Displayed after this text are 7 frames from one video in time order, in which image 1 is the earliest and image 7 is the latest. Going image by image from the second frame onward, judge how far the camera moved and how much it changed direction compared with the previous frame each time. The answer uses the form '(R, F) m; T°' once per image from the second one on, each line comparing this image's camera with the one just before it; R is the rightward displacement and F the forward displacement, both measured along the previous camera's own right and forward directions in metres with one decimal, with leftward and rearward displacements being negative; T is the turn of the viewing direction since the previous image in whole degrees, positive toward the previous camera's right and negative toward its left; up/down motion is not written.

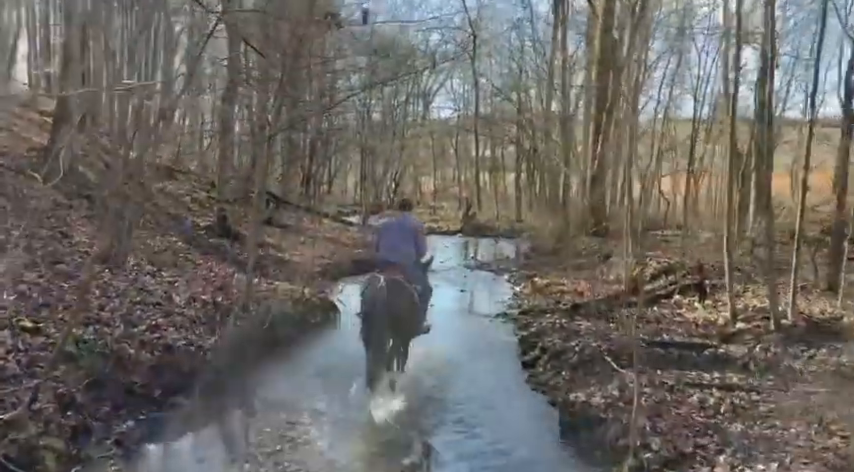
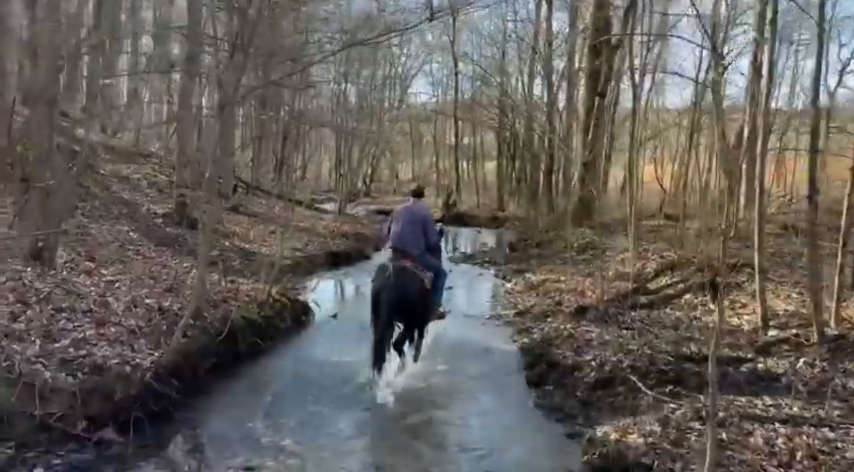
(-0.2, +1.6) m; +2°
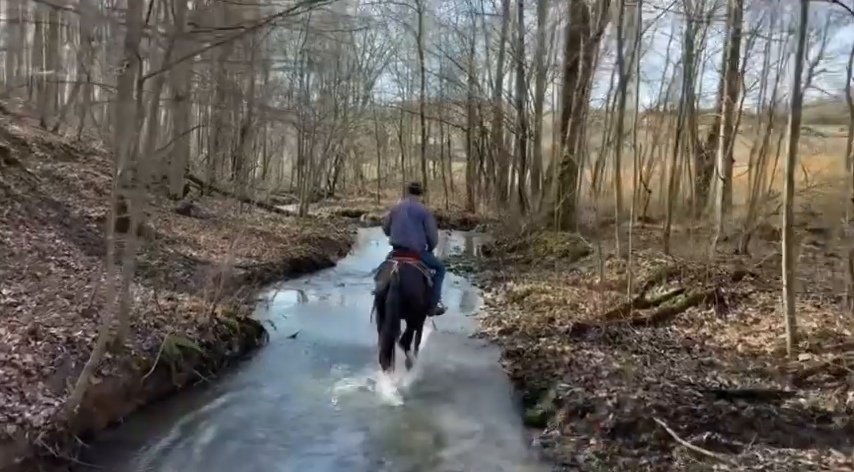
(-0.1, +1.6) m; +3°
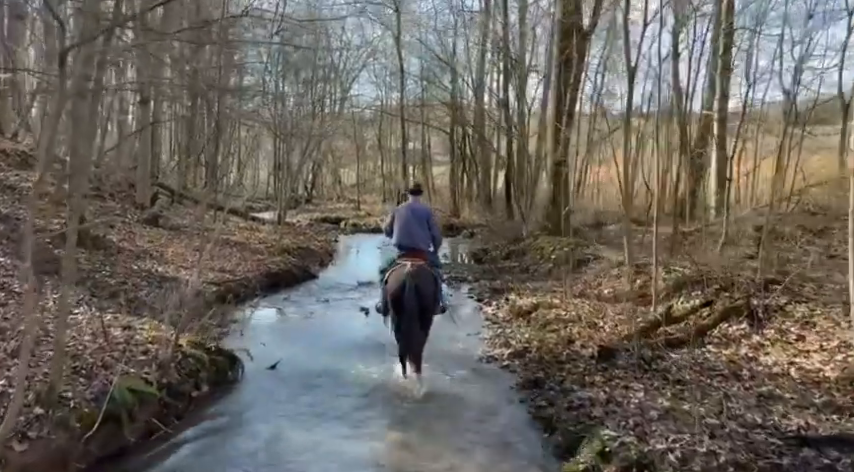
(-0.3, +1.4) m; +2°
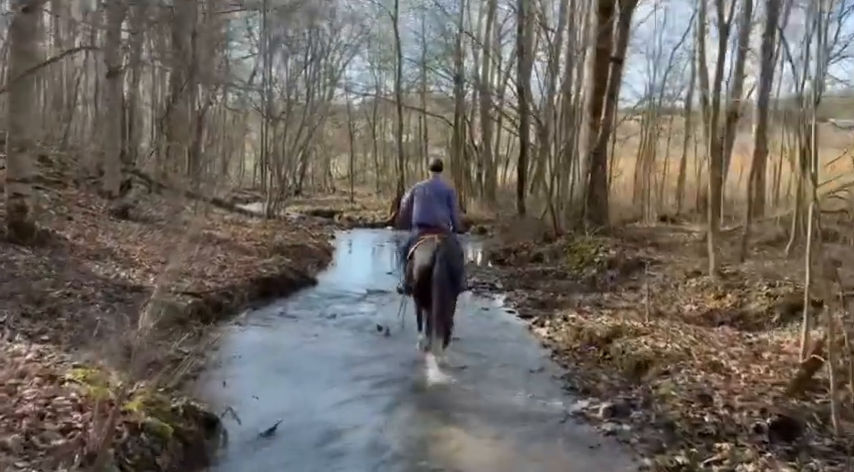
(-0.8, +2.9) m; +1°
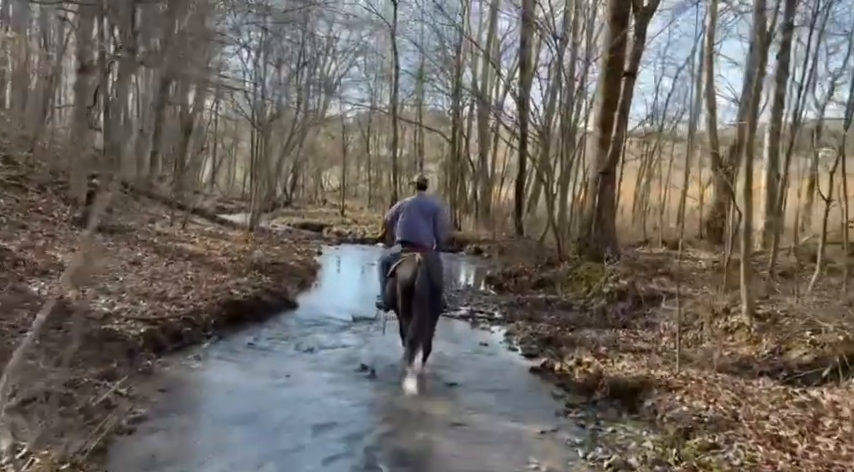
(0.0, +1.4) m; +1°
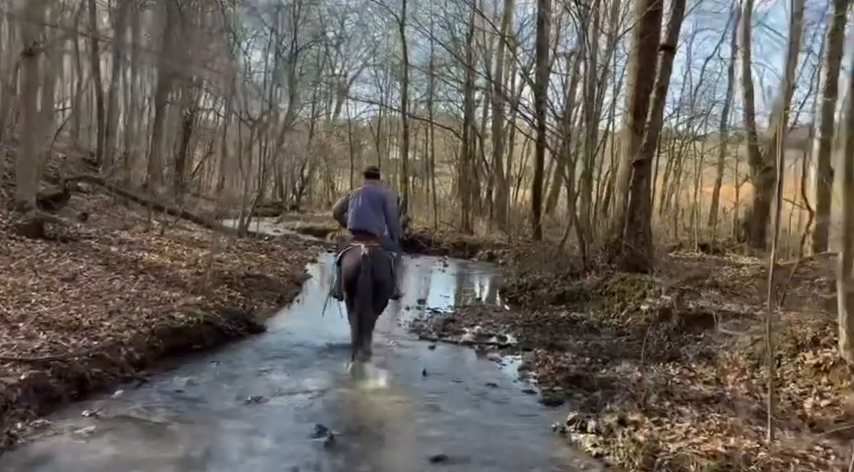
(+0.3, +2.5) m; -1°
